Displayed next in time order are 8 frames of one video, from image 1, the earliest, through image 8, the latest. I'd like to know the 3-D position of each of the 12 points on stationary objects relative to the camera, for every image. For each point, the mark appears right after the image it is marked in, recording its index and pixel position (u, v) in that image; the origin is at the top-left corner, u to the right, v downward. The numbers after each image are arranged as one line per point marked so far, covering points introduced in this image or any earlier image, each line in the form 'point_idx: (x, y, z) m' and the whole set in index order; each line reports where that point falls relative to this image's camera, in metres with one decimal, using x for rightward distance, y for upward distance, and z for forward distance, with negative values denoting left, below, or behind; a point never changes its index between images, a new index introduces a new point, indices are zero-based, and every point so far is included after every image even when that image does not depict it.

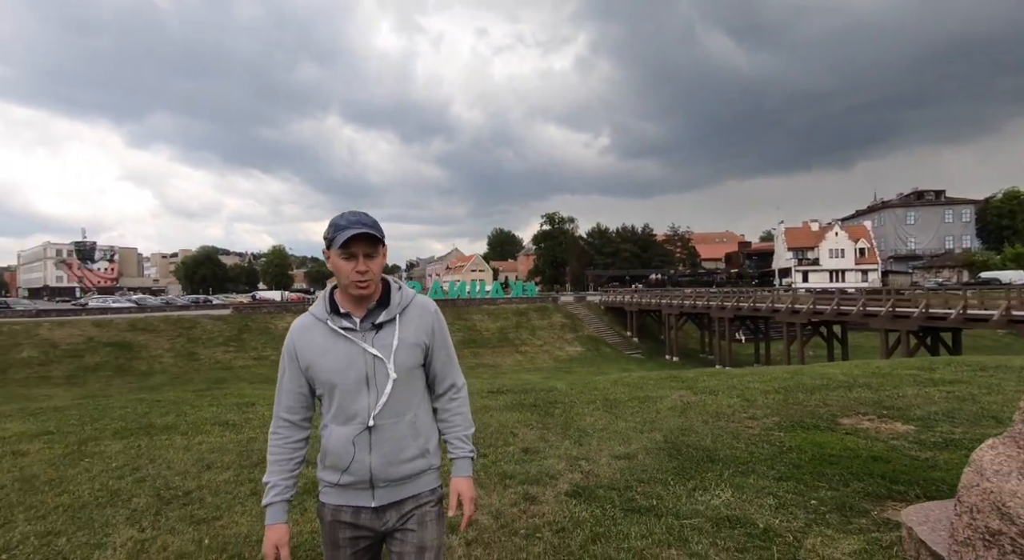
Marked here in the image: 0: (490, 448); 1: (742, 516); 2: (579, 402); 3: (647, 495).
0: (-0.3, -2.2, +7.5) m
1: (+2.2, -2.3, +5.5) m
2: (+1.3, -2.4, +11.0) m
3: (+1.4, -2.2, +5.9) m
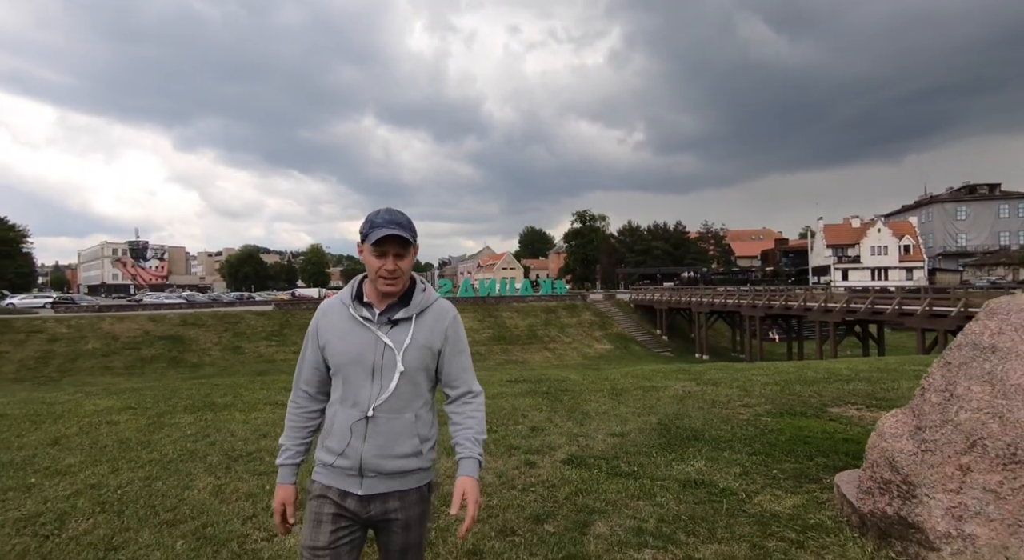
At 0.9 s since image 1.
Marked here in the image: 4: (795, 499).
0: (-0.2, -2.2, +8.7) m
1: (+2.2, -2.3, +6.5) m
2: (+1.6, -2.3, +12.1) m
3: (+1.5, -2.2, +7.0) m
4: (+3.0, -2.3, +5.9) m
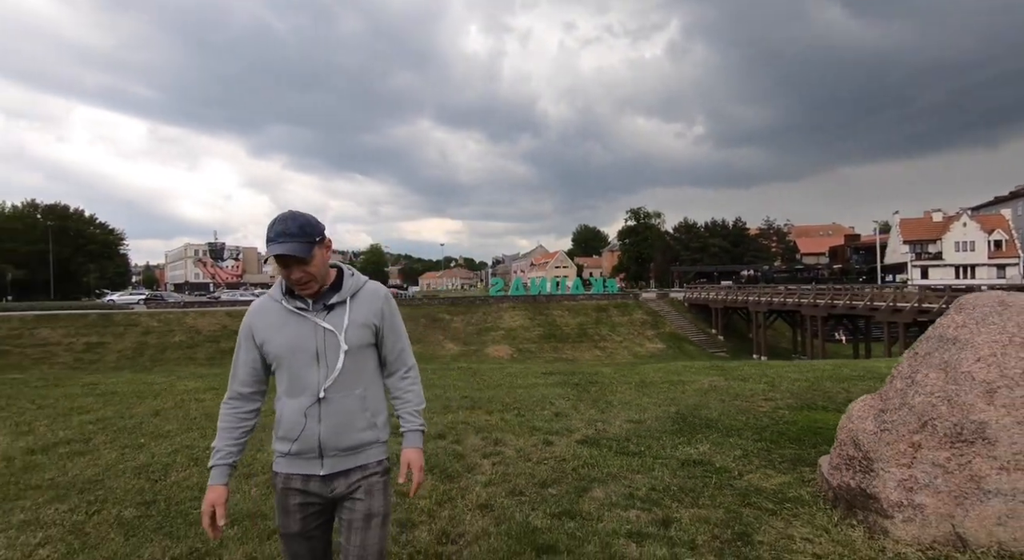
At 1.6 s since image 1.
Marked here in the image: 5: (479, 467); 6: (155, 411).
0: (+0.3, -2.2, +9.6) m
1: (+2.4, -2.2, +7.2) m
2: (+2.4, -2.3, +12.8) m
3: (+1.7, -2.2, +7.7) m
4: (+3.1, -2.3, +6.5) m
5: (-0.4, -2.1, +6.5) m
6: (-5.4, -2.0, +8.8) m
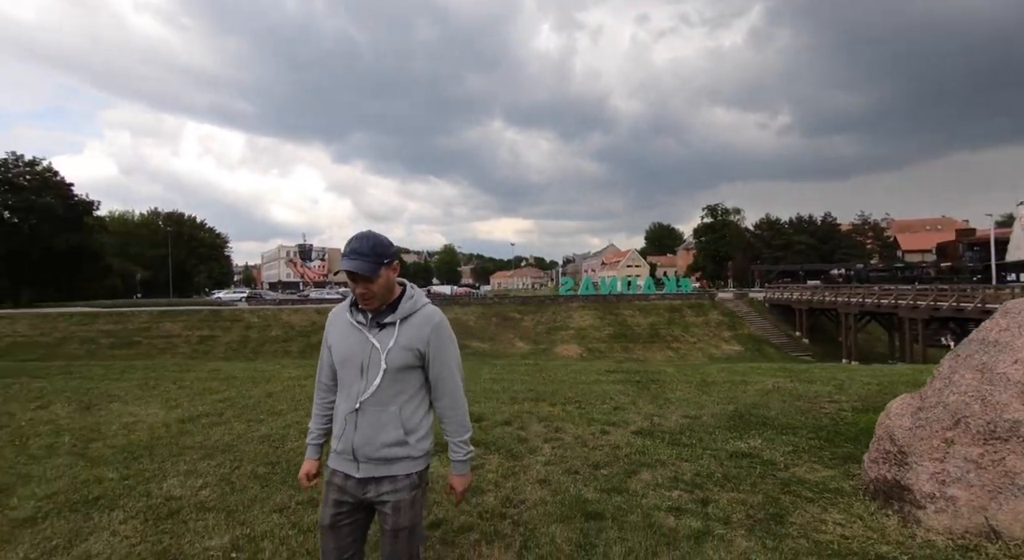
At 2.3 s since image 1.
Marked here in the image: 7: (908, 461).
0: (+1.4, -2.2, +10.3) m
1: (+3.2, -2.3, +7.6) m
2: (+3.9, -2.4, +13.2) m
3: (+2.6, -2.3, +8.2) m
4: (+3.8, -2.3, +6.9) m
5: (+0.3, -2.1, +7.3) m
6: (-4.4, -2.0, +10.2) m
7: (+3.8, -1.7, +5.5) m
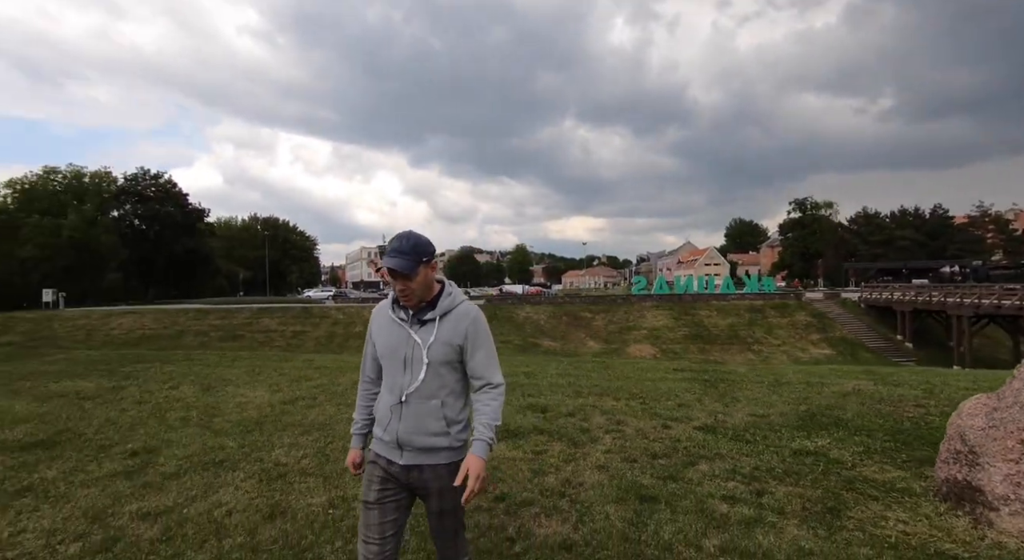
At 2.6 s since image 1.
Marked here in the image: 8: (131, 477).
0: (+2.6, -2.2, +10.4) m
1: (+4.0, -2.2, +7.5) m
2: (+5.4, -2.3, +13.0) m
3: (+3.5, -2.2, +8.2) m
4: (+4.6, -2.3, +6.7) m
5: (+1.1, -2.1, +7.5) m
6: (-3.1, -2.0, +11.0) m
7: (+4.4, -1.7, +5.4) m
8: (-3.5, -1.9, +5.4) m
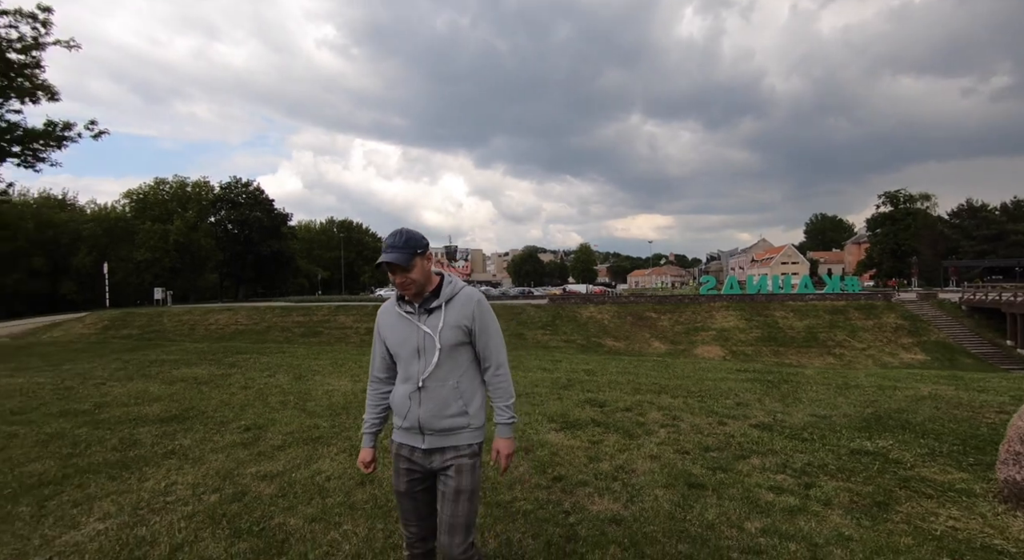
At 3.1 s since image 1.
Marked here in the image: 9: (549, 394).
0: (+3.7, -2.2, +10.5) m
1: (+4.8, -2.3, +7.5) m
2: (+6.8, -2.3, +12.8) m
3: (+4.4, -2.2, +8.3) m
4: (+5.3, -2.3, +6.7) m
5: (+1.9, -2.1, +7.9) m
6: (-1.9, -2.0, +11.8) m
7: (+4.9, -1.7, +5.4) m
8: (-2.9, -1.9, +6.3) m
9: (+0.7, -2.1, +10.5) m
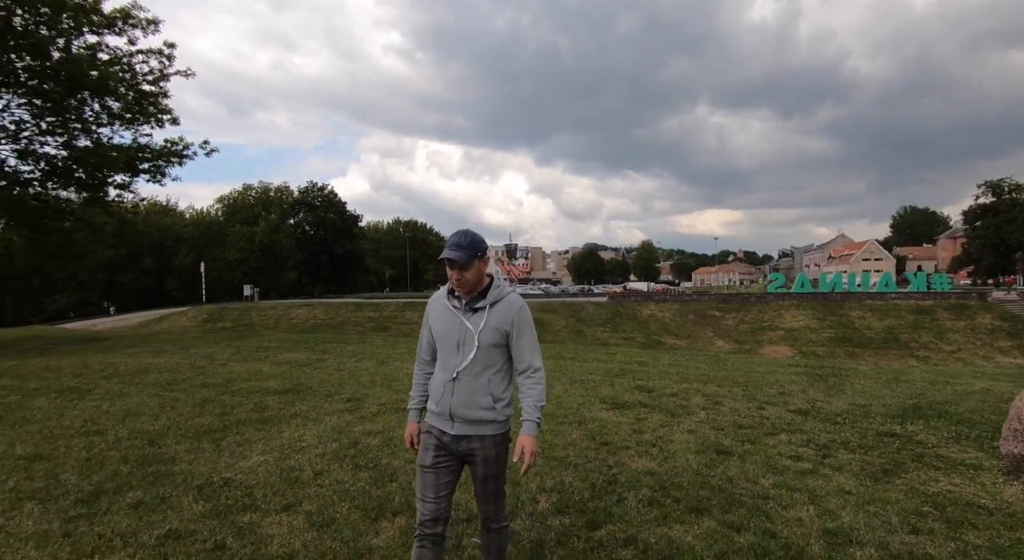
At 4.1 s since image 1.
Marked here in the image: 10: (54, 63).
0: (+4.9, -2.1, +11.3) m
1: (+5.7, -2.2, +8.2) m
2: (+8.2, -2.3, +13.2) m
3: (+5.3, -2.2, +9.0) m
4: (+6.0, -2.2, +7.3) m
5: (+2.8, -2.1, +8.9) m
6: (-0.6, -1.9, +13.2) m
7: (+5.5, -1.7, +6.0) m
8: (-2.2, -1.8, +7.8) m
9: (+1.9, -2.0, +11.6) m
10: (-12.5, +5.9, +15.6) m
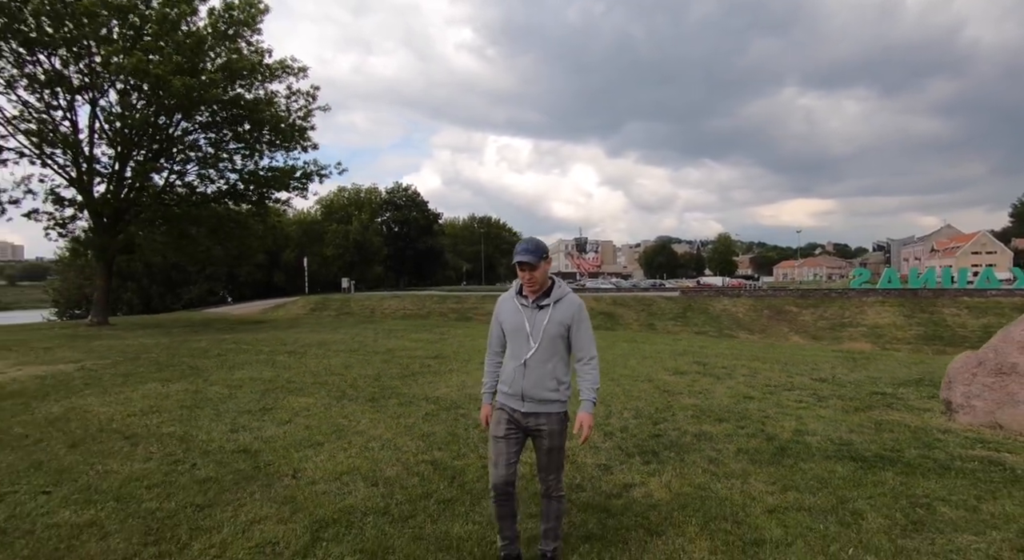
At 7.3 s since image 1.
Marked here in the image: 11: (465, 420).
0: (+7.0, -2.1, +14.1) m
1: (+7.4, -2.2, +11.0) m
2: (+10.5, -2.2, +15.6) m
3: (+7.2, -2.2, +11.8) m
4: (+7.7, -2.2, +10.0) m
5: (+4.7, -2.0, +12.0) m
6: (+1.8, -1.8, +16.6) m
7: (+7.0, -1.7, +8.8) m
8: (-0.4, -1.8, +11.5) m
9: (+4.0, -2.0, +14.8) m
10: (-9.7, +6.1, +20.4) m
11: (-0.6, -1.9, +7.7) m
